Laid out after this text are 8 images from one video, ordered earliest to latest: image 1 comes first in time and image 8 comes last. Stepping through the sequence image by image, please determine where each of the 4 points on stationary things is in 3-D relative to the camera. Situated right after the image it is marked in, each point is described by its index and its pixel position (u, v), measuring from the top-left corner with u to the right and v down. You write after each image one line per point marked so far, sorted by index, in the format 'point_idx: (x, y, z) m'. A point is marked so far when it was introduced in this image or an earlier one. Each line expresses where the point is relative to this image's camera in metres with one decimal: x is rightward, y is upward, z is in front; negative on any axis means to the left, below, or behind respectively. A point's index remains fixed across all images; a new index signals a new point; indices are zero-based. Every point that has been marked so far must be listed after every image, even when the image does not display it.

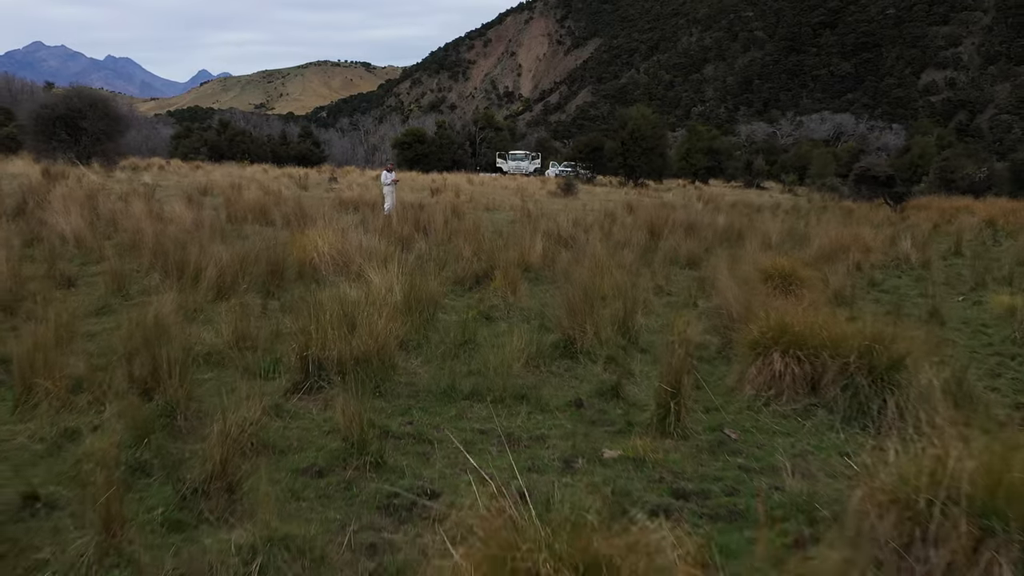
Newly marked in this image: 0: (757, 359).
0: (+1.1, -0.3, +3.8) m
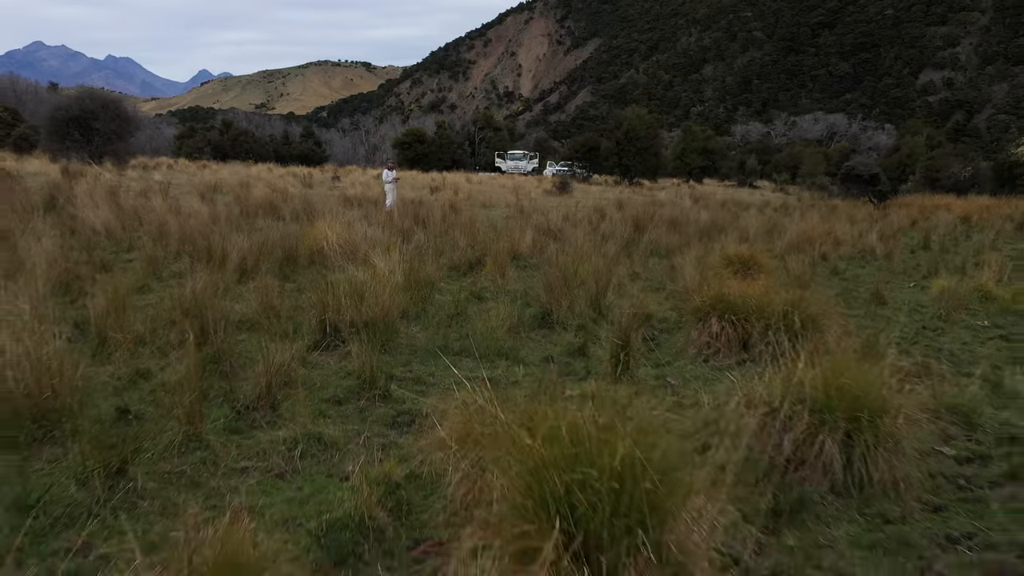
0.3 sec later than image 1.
0: (+1.0, -0.2, +4.6) m
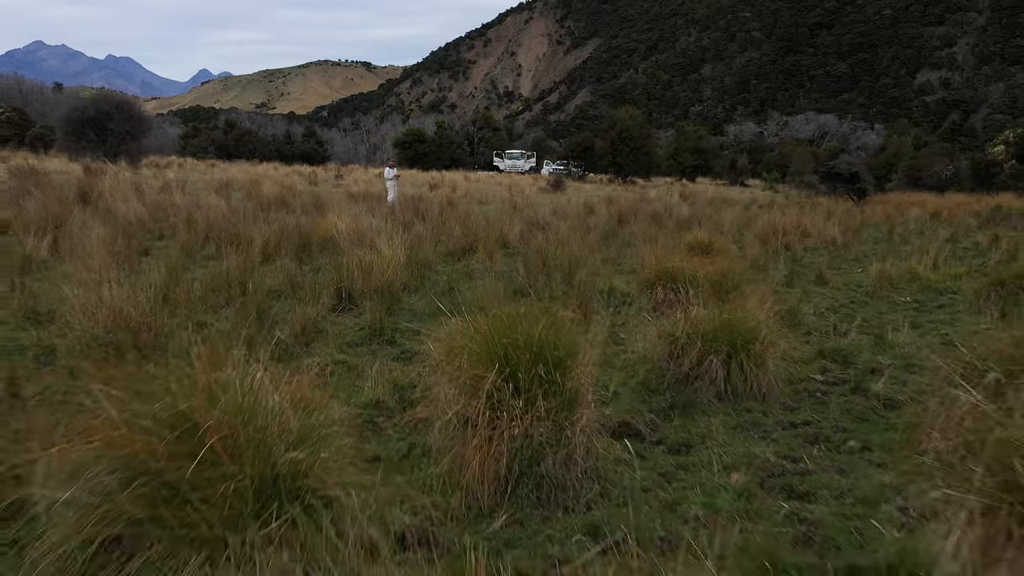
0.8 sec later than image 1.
0: (+0.9, 0.0, +5.6) m
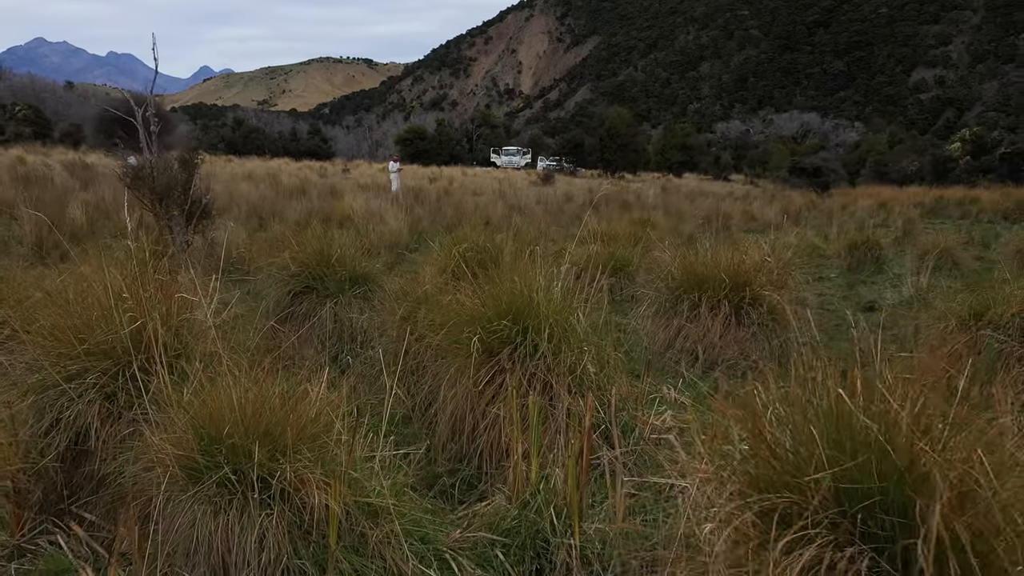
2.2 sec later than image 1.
0: (+0.6, +0.3, +7.7) m
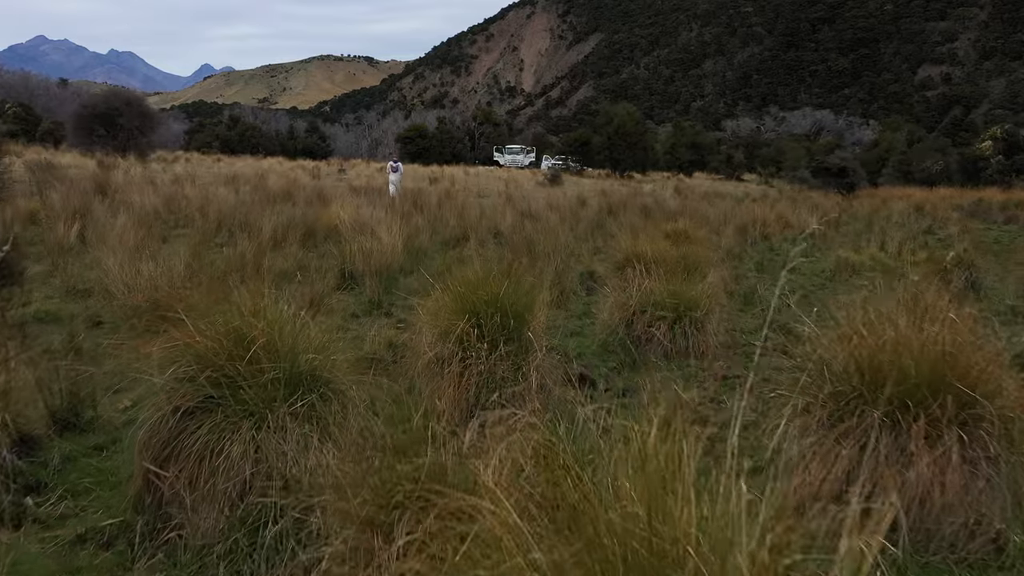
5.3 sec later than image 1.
0: (+0.8, +0.1, +6.2) m
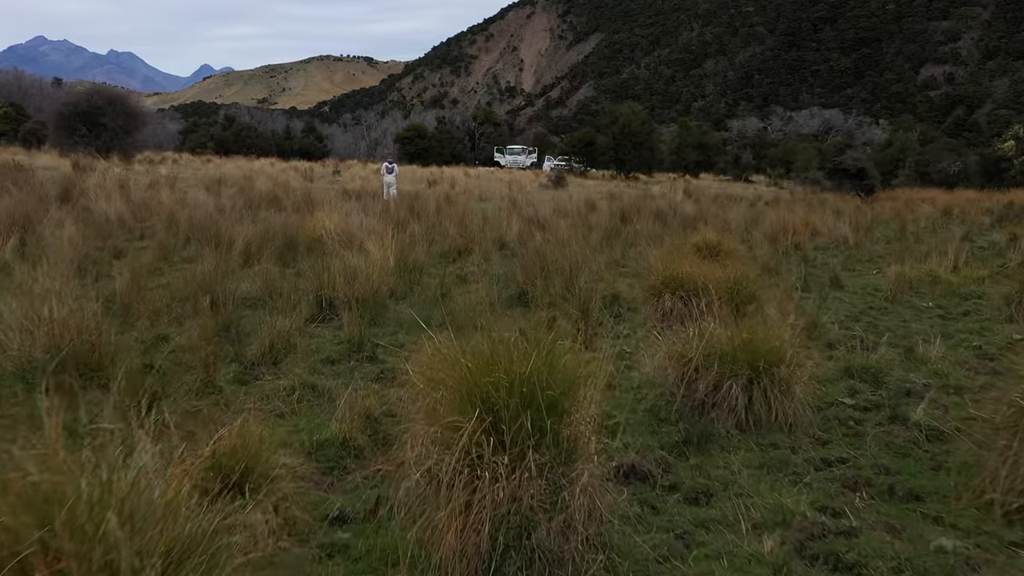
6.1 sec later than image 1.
0: (+0.8, -0.1, +5.1) m
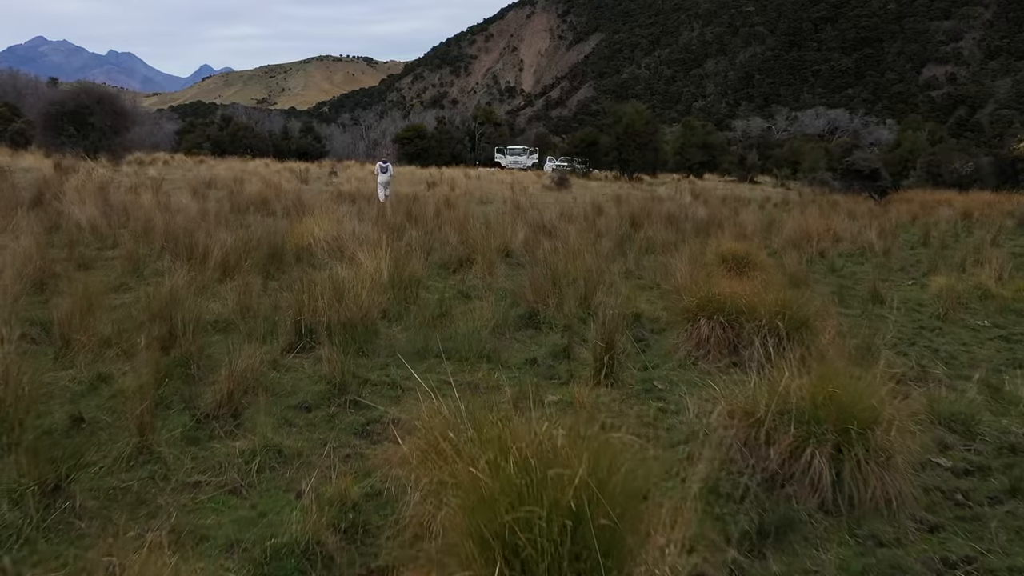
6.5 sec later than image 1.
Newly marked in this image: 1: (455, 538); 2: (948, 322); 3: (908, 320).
0: (+0.9, -0.2, +4.4) m
1: (-0.1, -0.4, +1.5) m
2: (+2.9, -0.2, +5.9) m
3: (+2.6, -0.2, +5.9) m
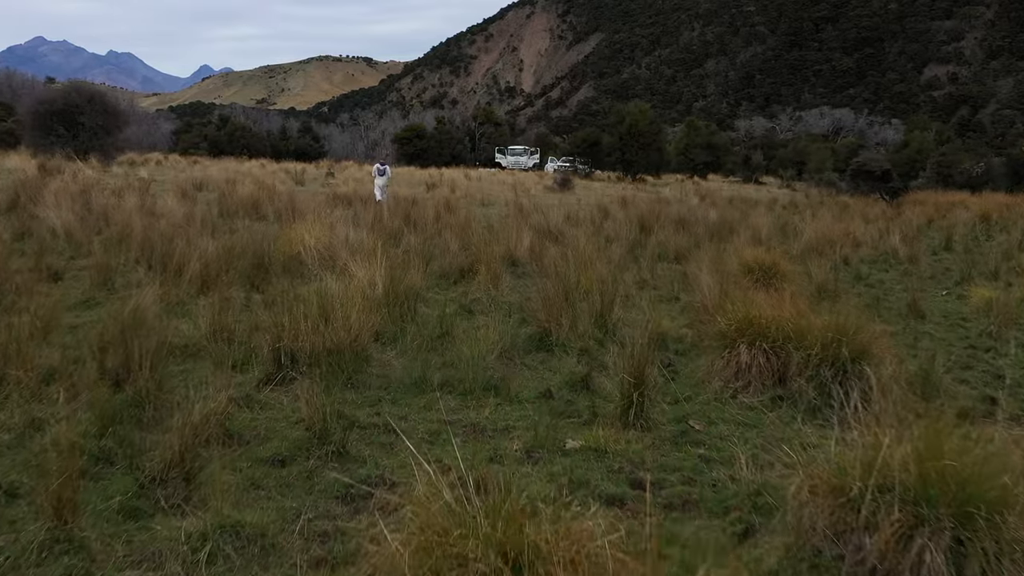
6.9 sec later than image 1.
0: (+0.9, -0.3, +3.9) m
1: (0.0, -0.5, +0.9) m
2: (+3.0, -0.3, +5.3) m
3: (+2.7, -0.3, +5.4) m
